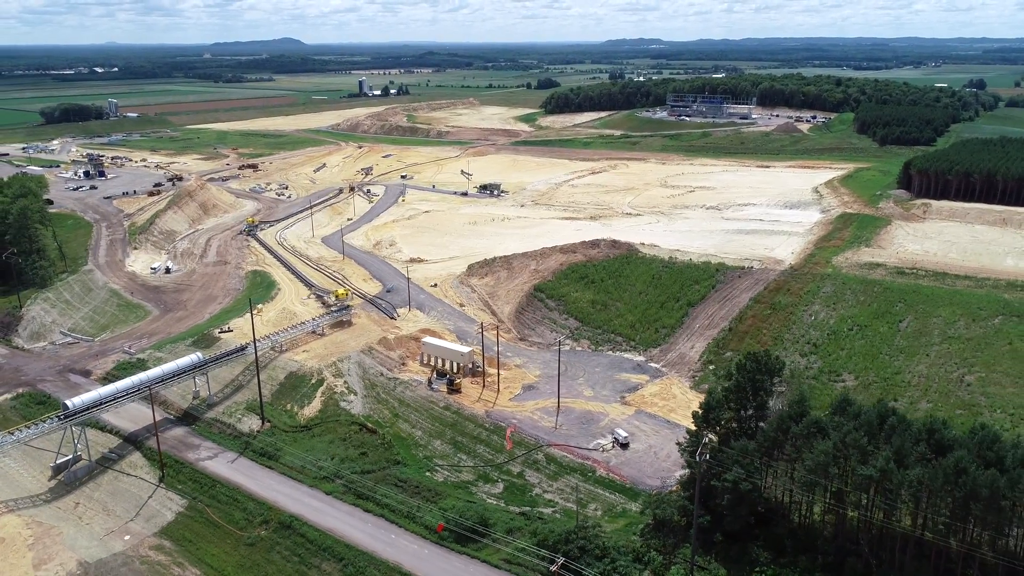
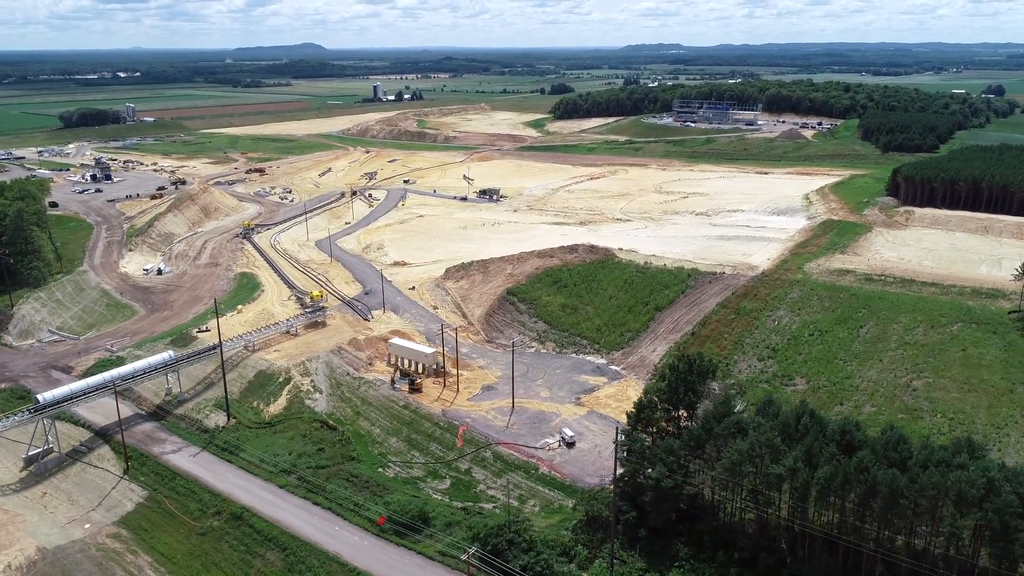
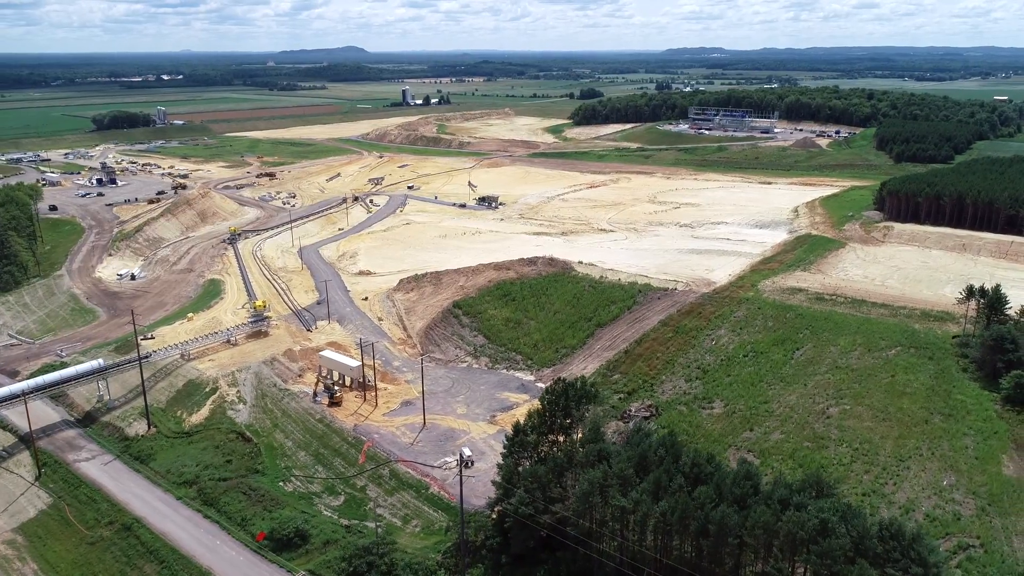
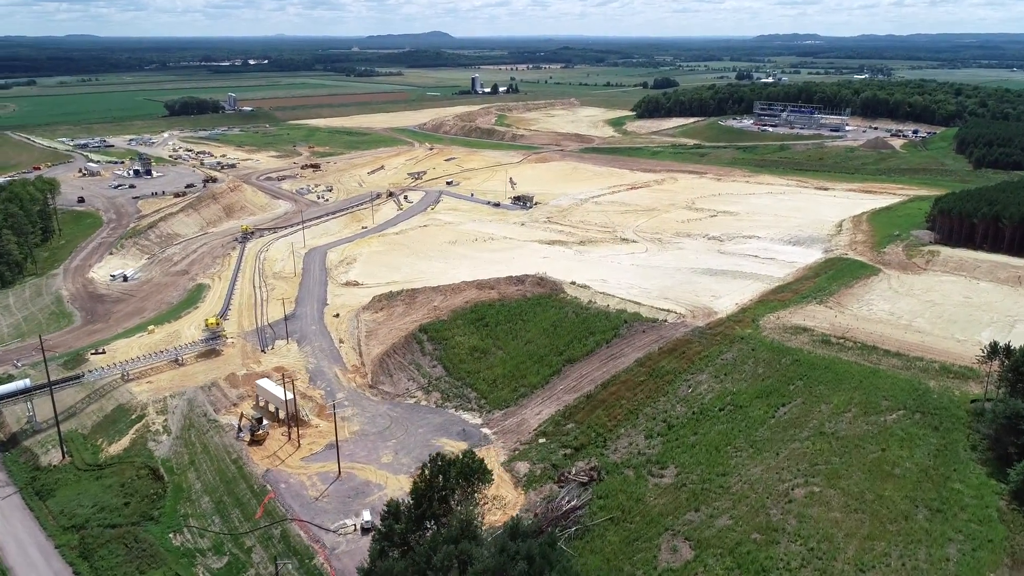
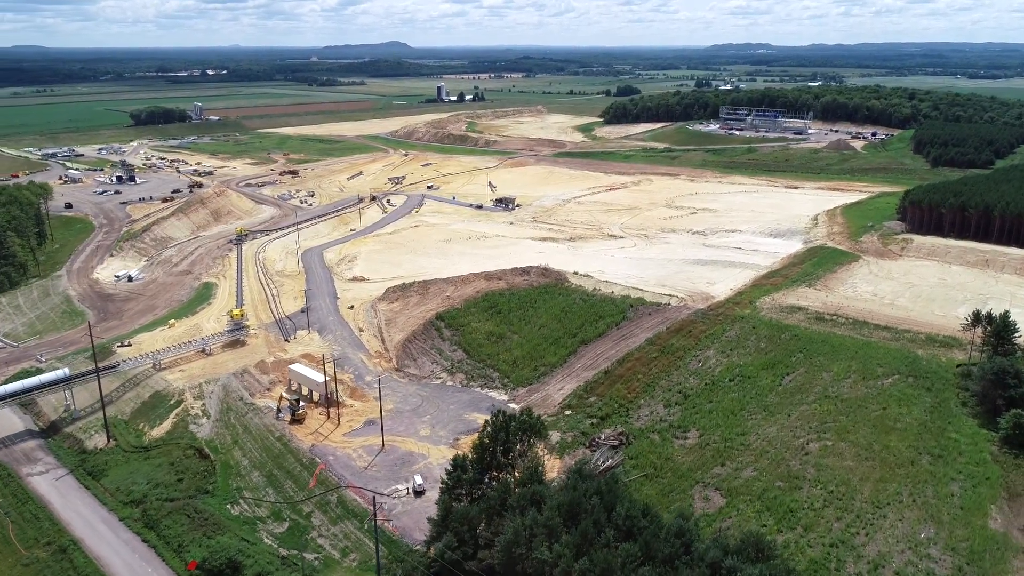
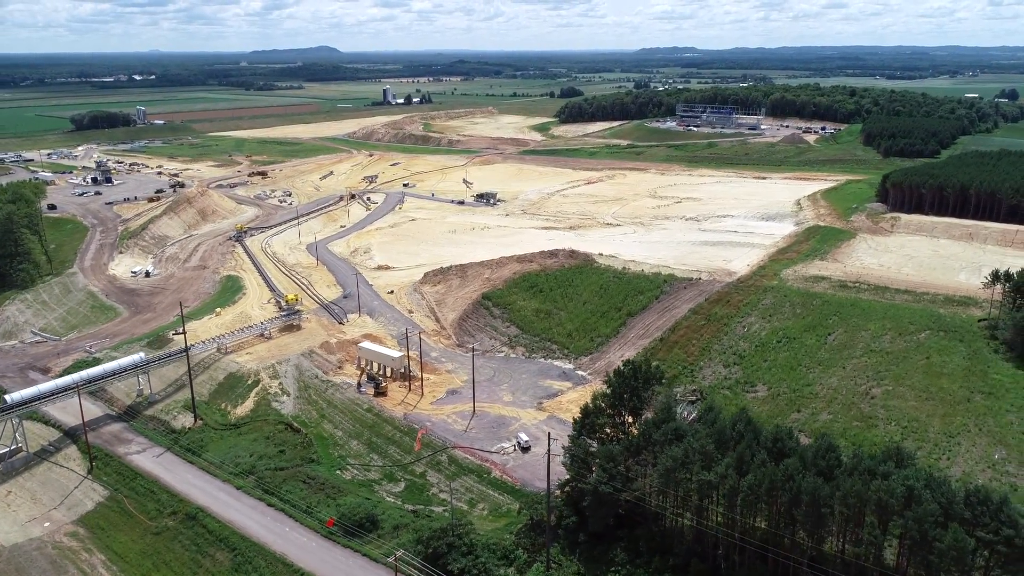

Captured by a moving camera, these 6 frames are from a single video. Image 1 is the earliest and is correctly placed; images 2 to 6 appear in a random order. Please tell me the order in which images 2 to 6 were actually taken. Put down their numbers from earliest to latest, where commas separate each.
2, 6, 3, 5, 4
